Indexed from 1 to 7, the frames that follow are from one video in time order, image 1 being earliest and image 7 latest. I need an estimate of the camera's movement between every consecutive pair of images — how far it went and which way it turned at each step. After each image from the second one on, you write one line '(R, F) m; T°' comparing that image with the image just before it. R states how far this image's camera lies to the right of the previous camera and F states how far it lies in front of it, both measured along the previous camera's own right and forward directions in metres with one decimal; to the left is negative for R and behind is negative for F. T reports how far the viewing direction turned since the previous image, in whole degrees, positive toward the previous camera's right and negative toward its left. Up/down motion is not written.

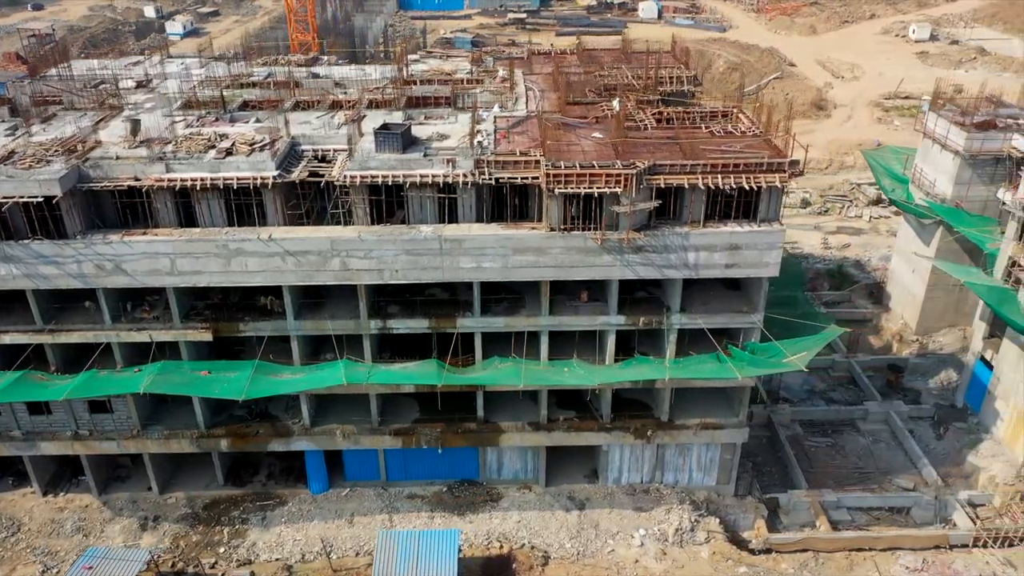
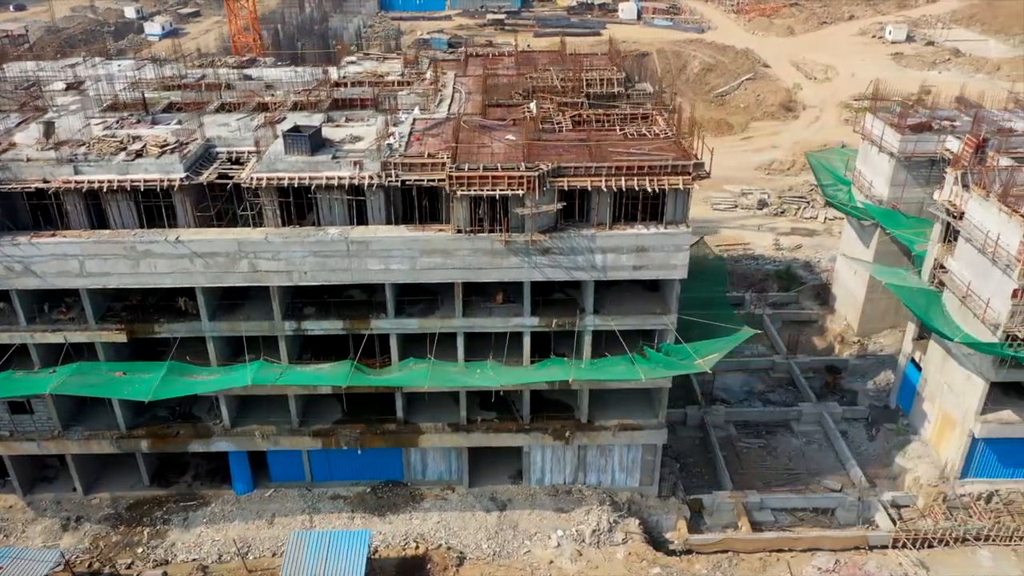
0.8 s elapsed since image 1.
(+2.0, -0.1) m; 0°
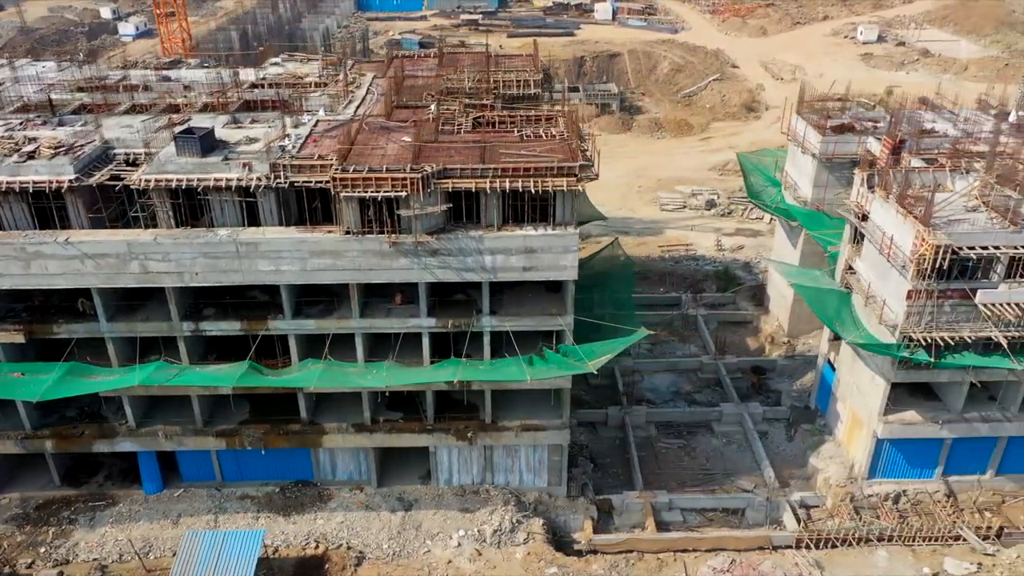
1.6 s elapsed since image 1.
(+2.4, -0.1) m; 0°
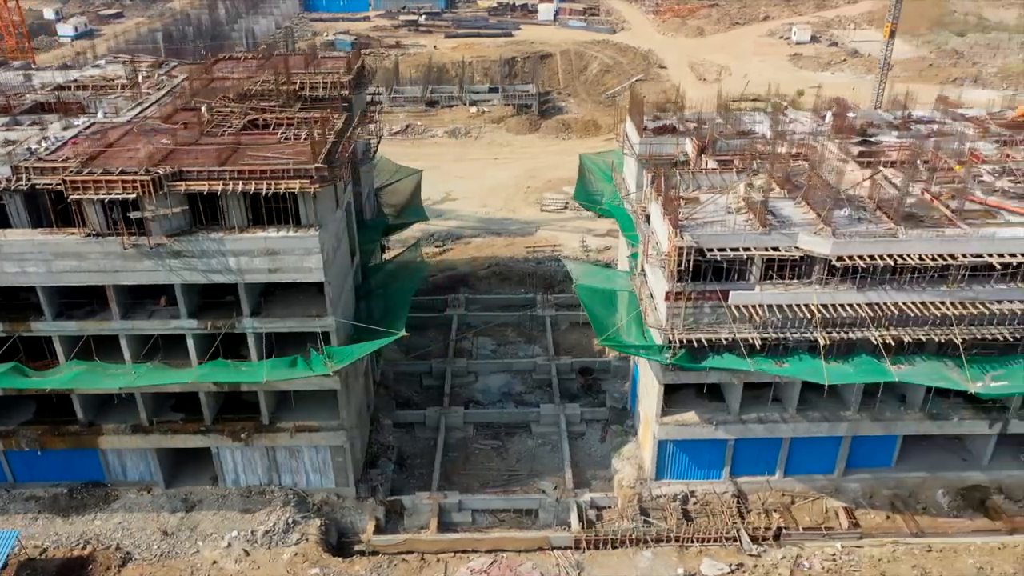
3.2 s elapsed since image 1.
(+5.7, -0.1) m; 0°
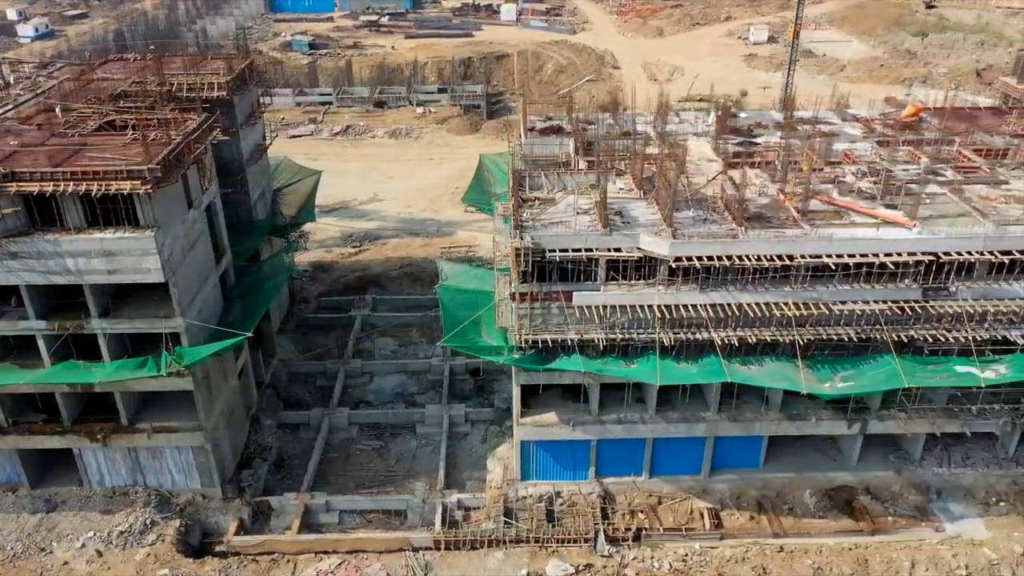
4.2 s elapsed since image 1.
(+3.6, 0.0) m; 0°
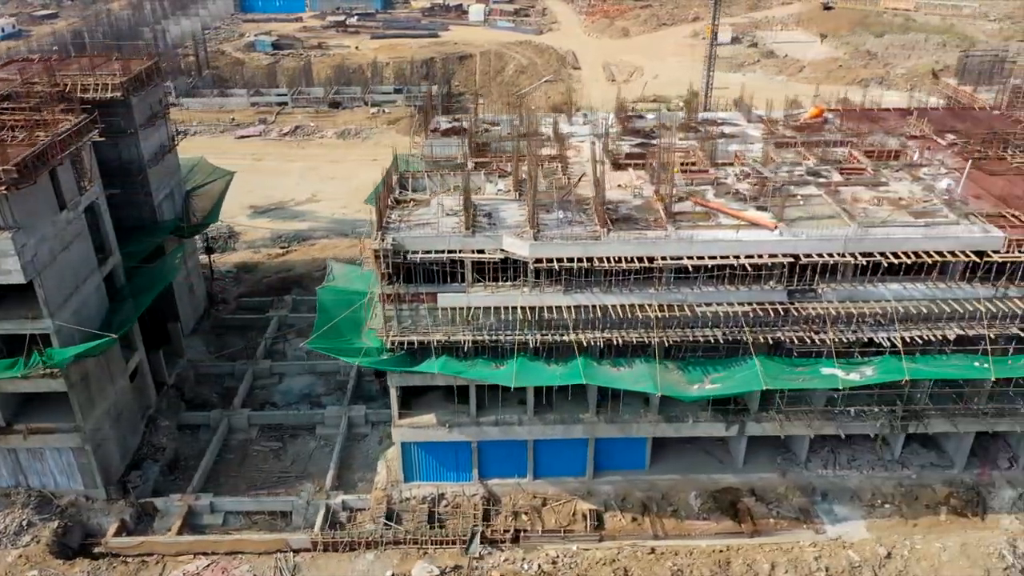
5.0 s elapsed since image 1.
(+3.1, 0.0) m; 0°
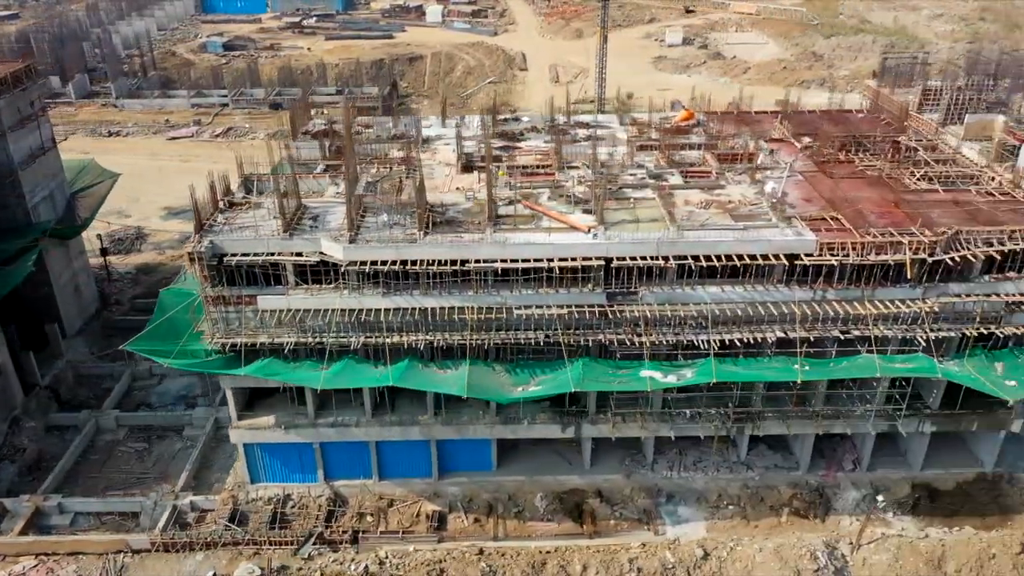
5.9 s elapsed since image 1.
(+4.1, -0.1) m; 0°
